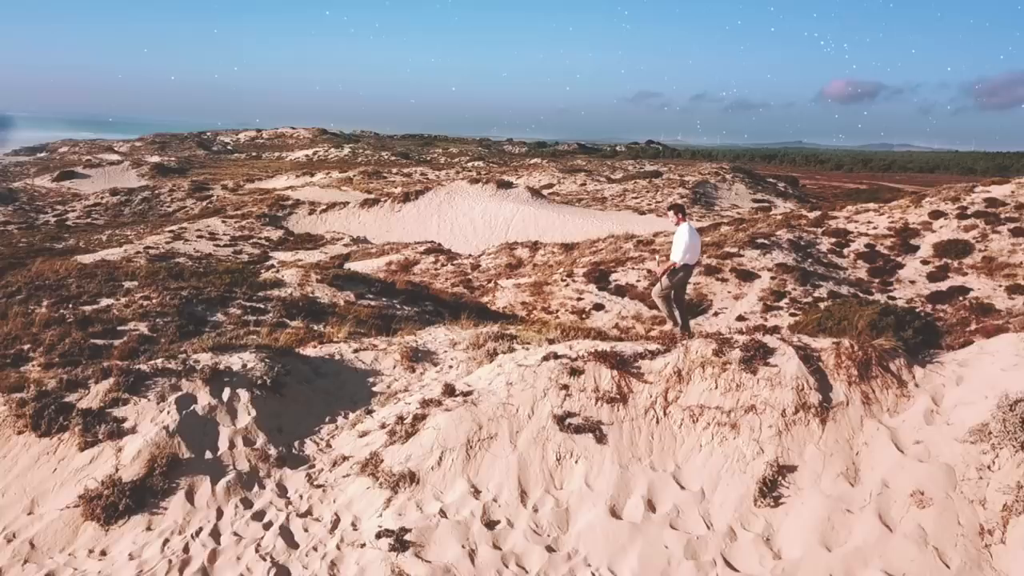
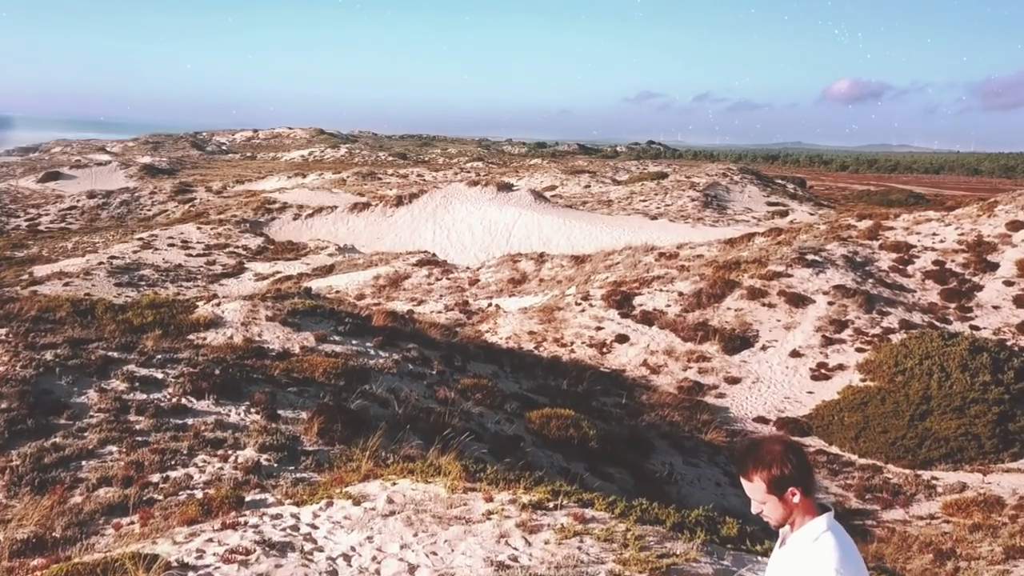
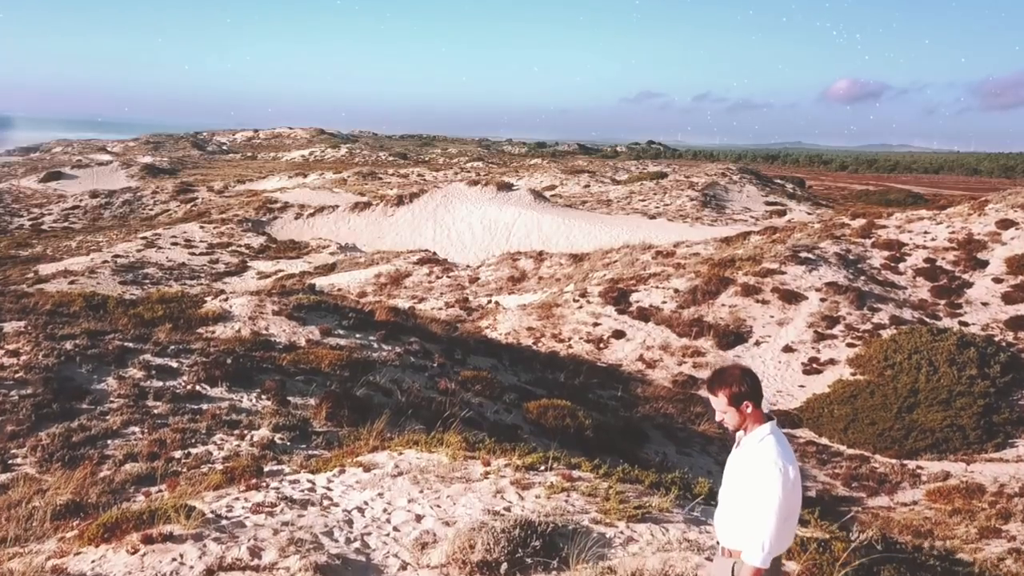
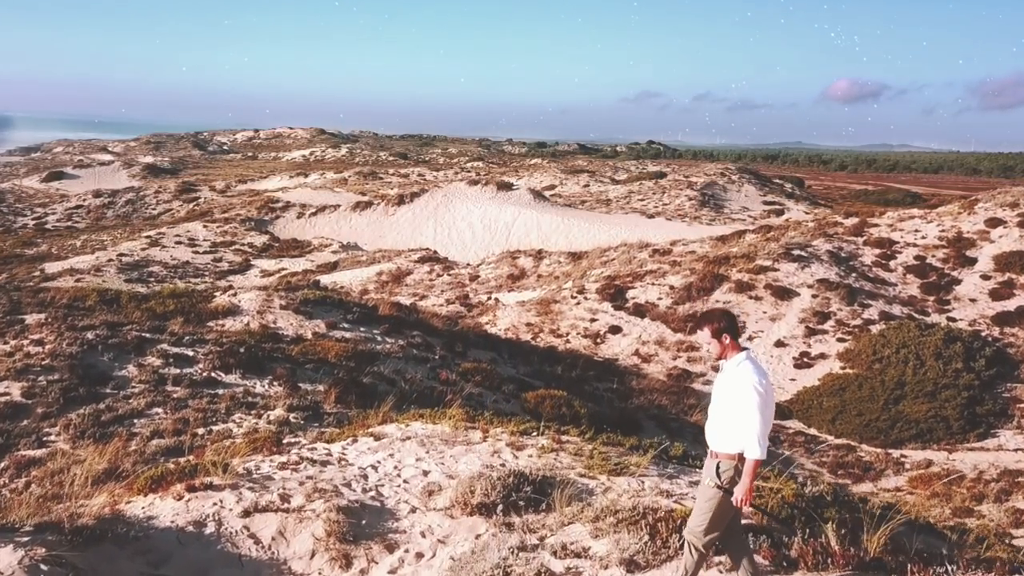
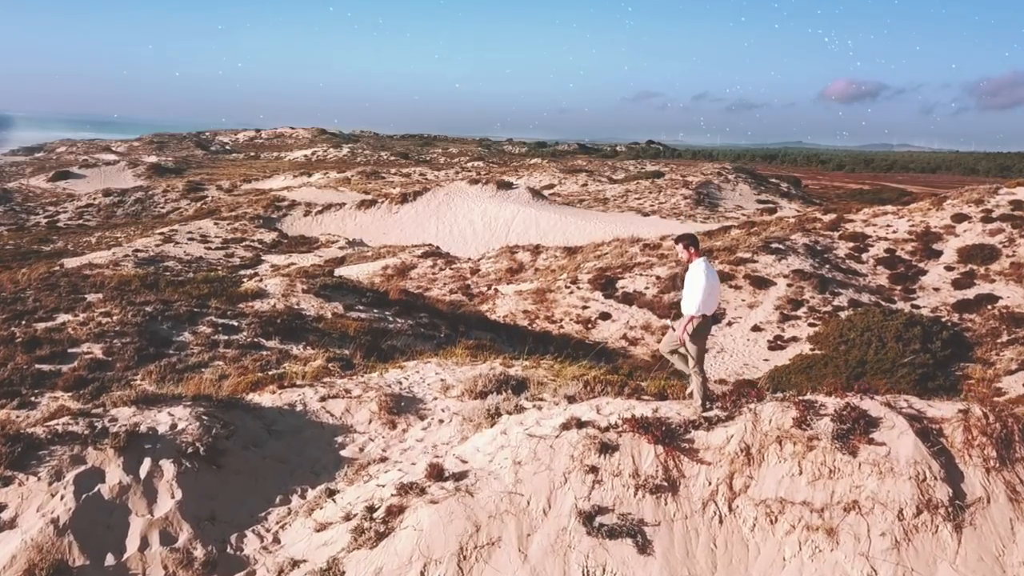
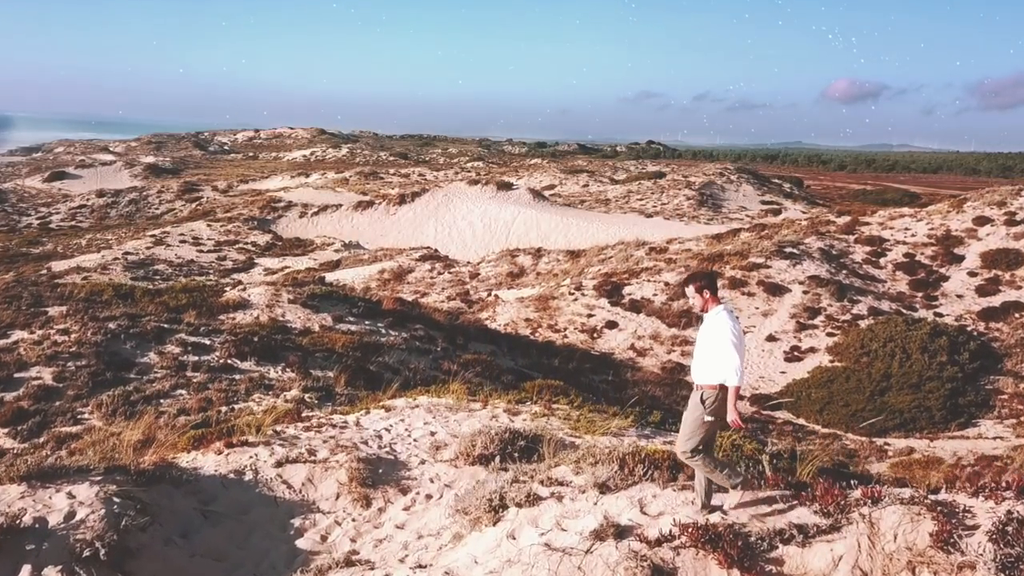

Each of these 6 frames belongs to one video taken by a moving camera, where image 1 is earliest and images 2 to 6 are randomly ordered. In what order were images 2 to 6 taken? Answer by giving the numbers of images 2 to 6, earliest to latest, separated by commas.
5, 6, 4, 3, 2
